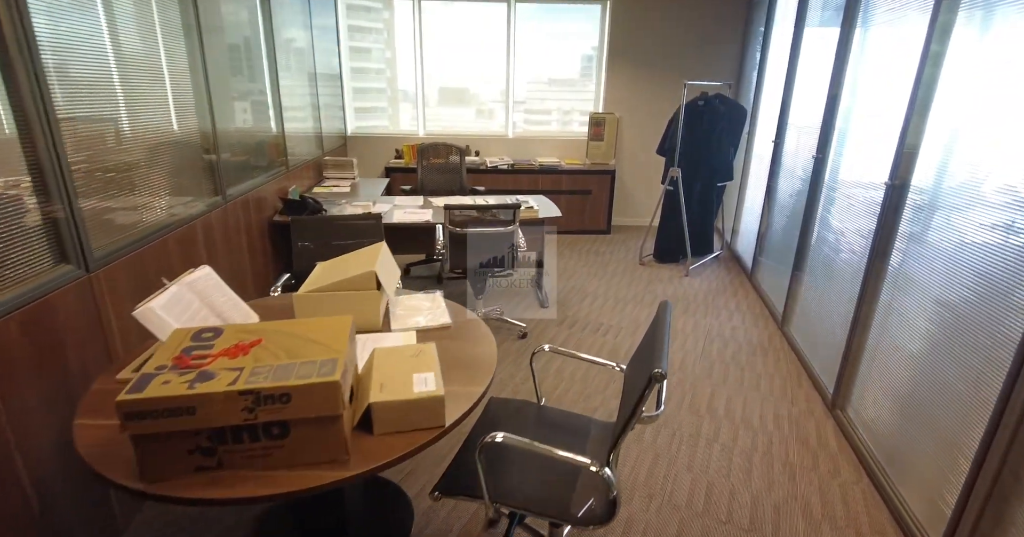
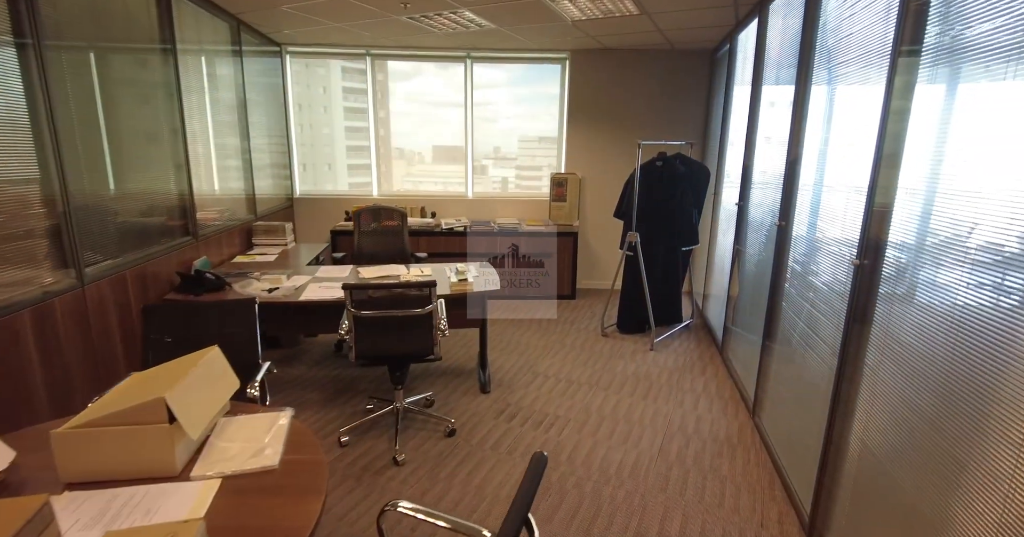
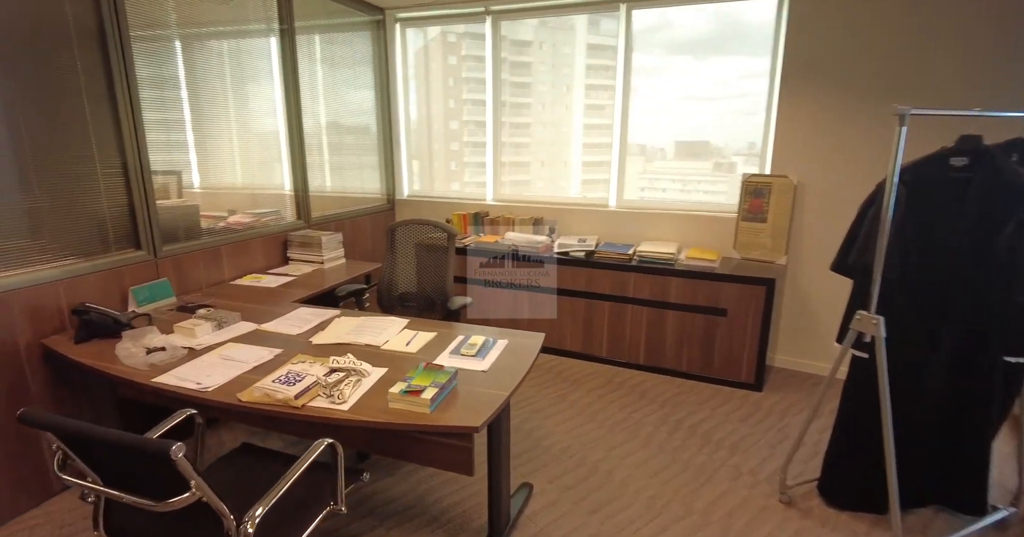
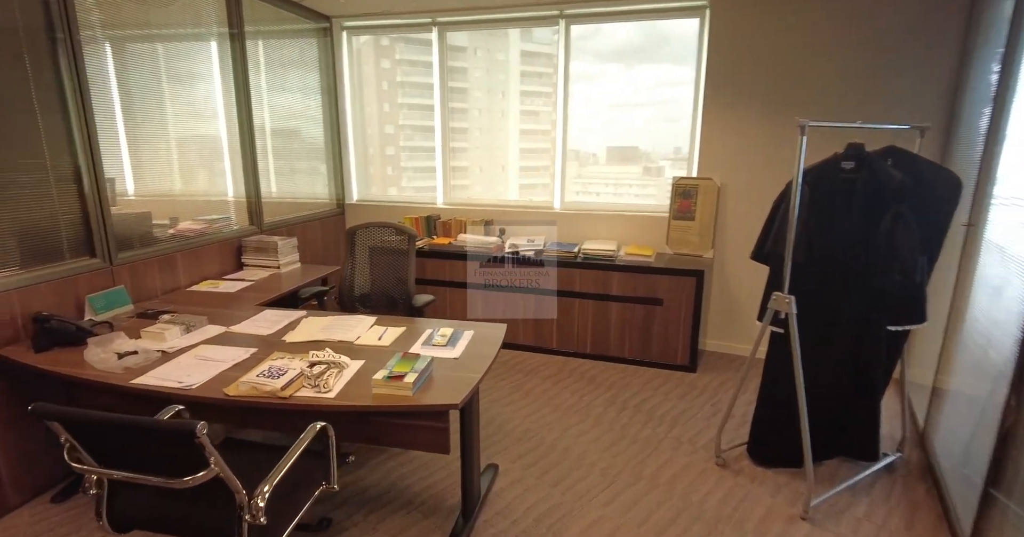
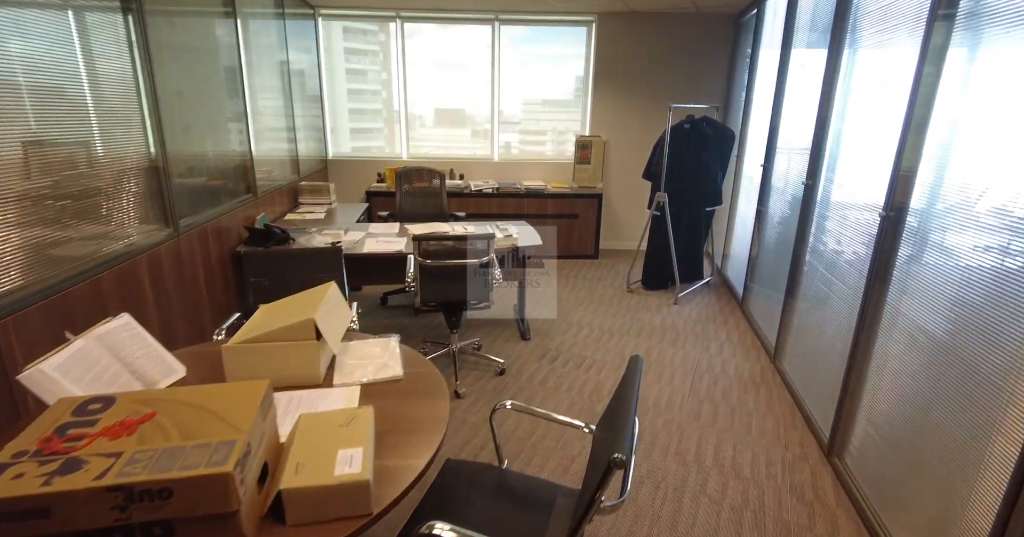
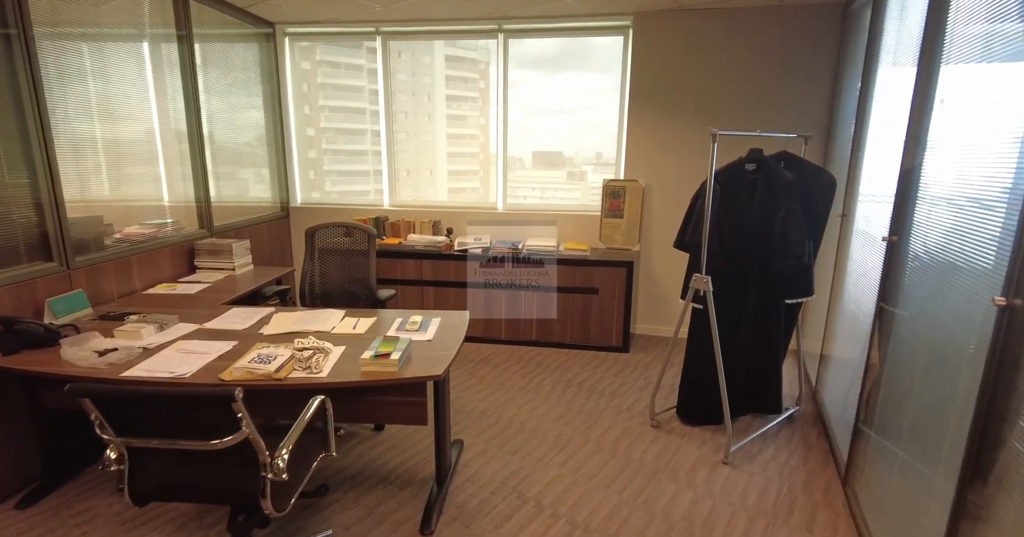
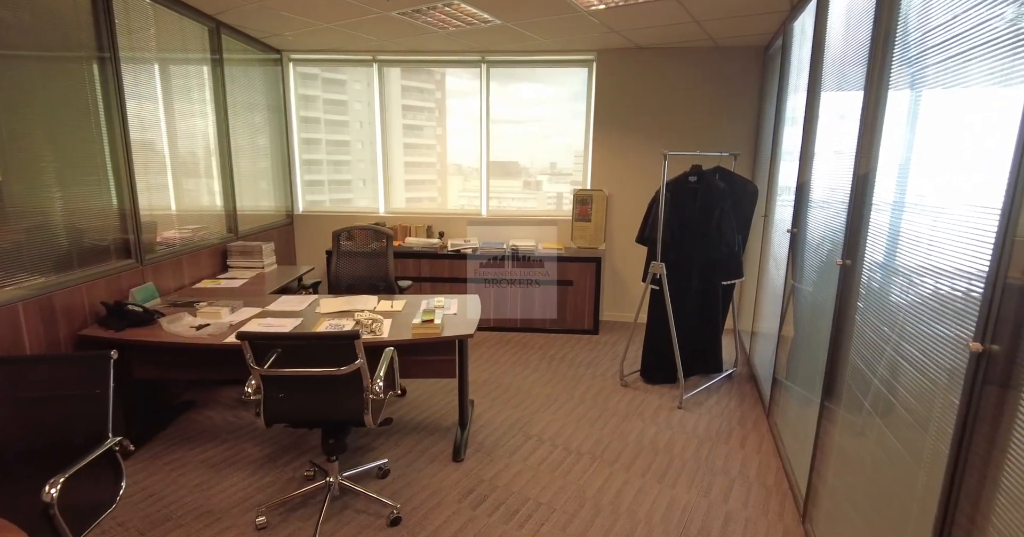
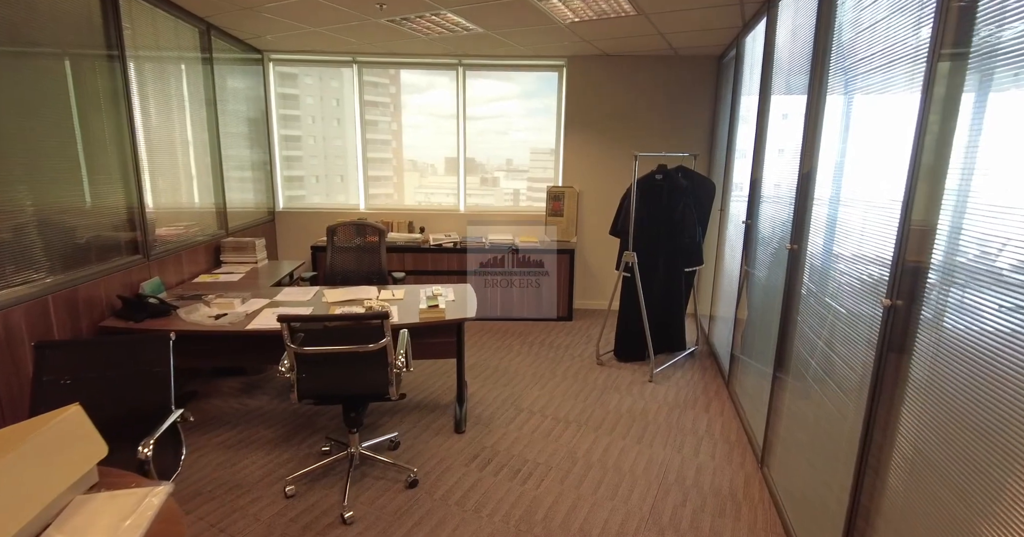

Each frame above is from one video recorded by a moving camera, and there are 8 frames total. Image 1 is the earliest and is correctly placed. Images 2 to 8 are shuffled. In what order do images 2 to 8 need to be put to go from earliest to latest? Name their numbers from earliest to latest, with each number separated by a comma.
5, 2, 8, 7, 6, 4, 3
